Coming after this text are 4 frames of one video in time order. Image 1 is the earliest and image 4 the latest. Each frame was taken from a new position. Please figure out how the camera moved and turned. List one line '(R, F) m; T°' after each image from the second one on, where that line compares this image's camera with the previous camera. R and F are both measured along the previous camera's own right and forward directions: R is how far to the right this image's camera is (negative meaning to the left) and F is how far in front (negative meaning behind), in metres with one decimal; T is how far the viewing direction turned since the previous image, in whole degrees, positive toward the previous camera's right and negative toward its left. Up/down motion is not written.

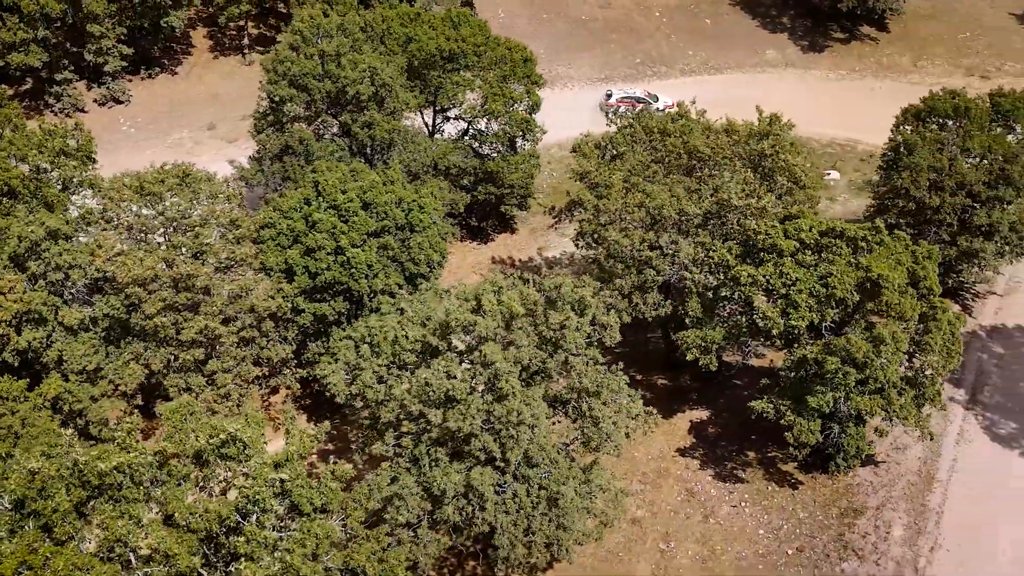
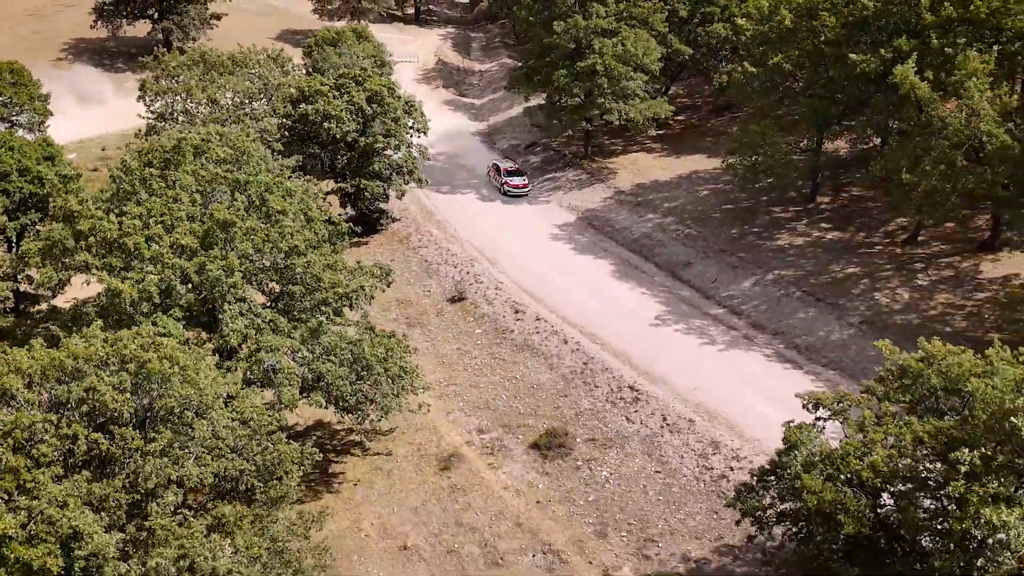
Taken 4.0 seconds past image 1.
(-17.1, -9.1) m; +41°
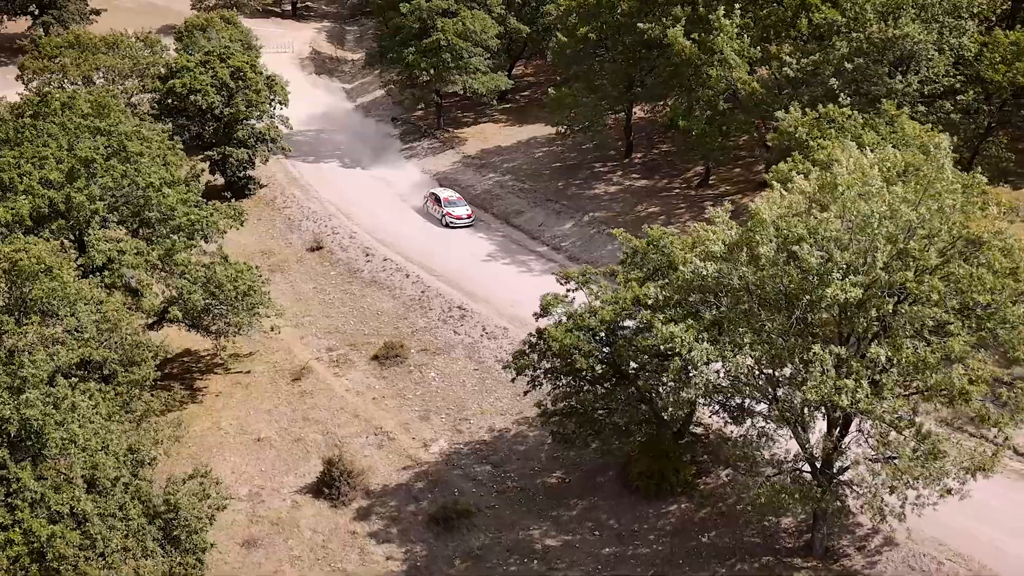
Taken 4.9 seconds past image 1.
(+2.1, -4.9) m; +5°
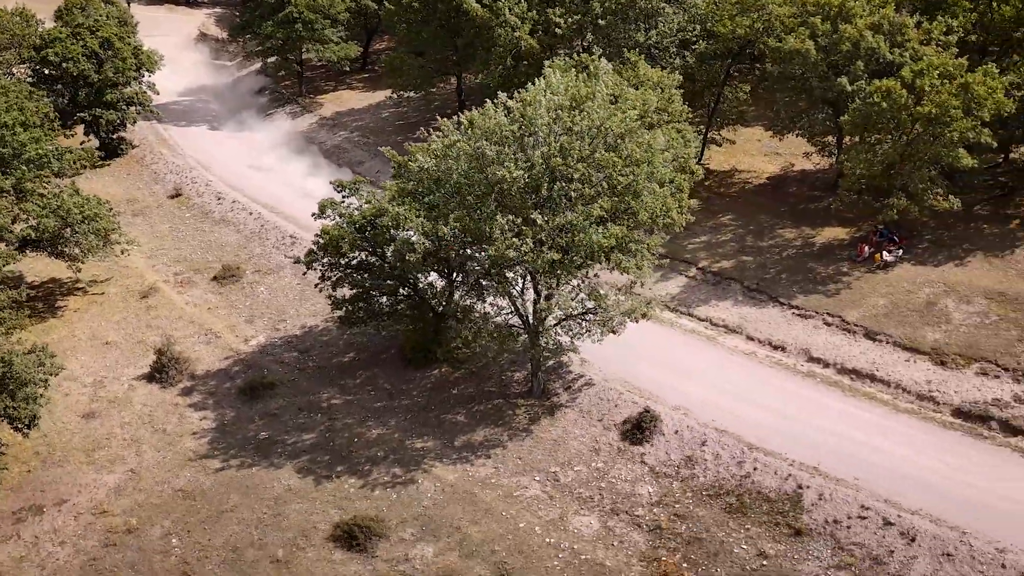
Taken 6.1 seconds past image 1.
(+4.1, -5.8) m; +4°
